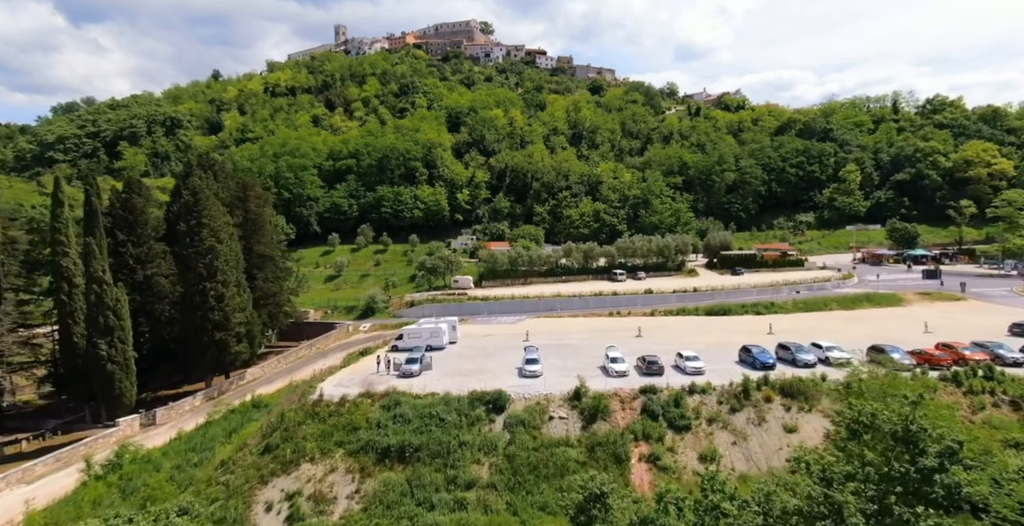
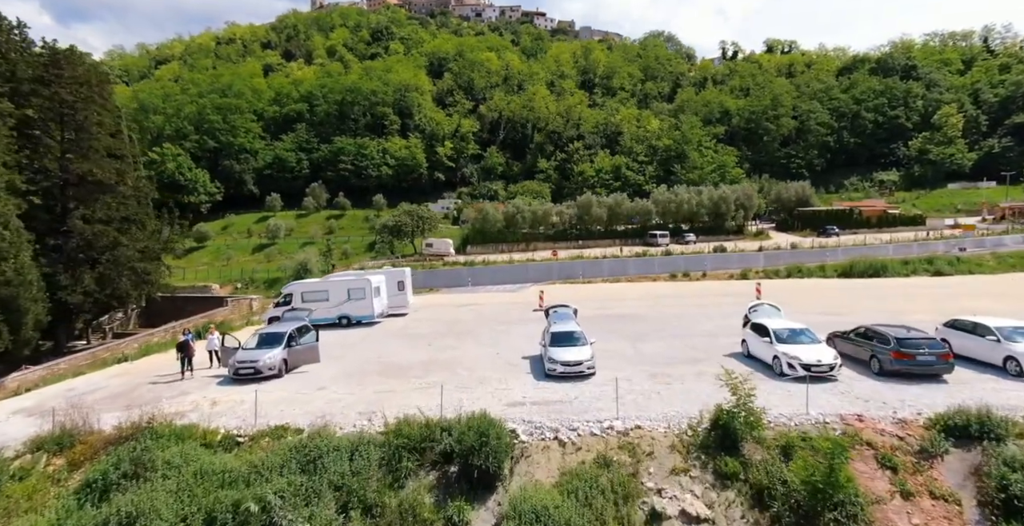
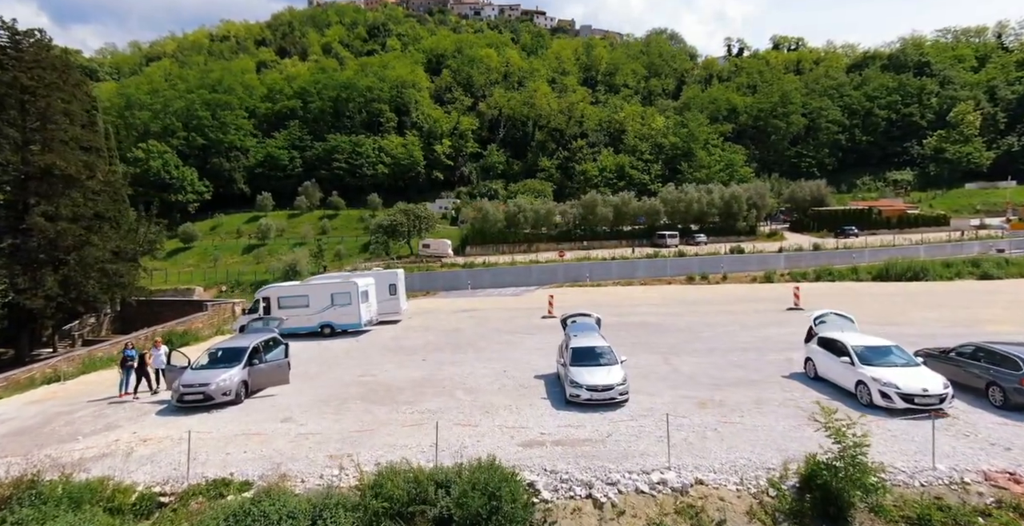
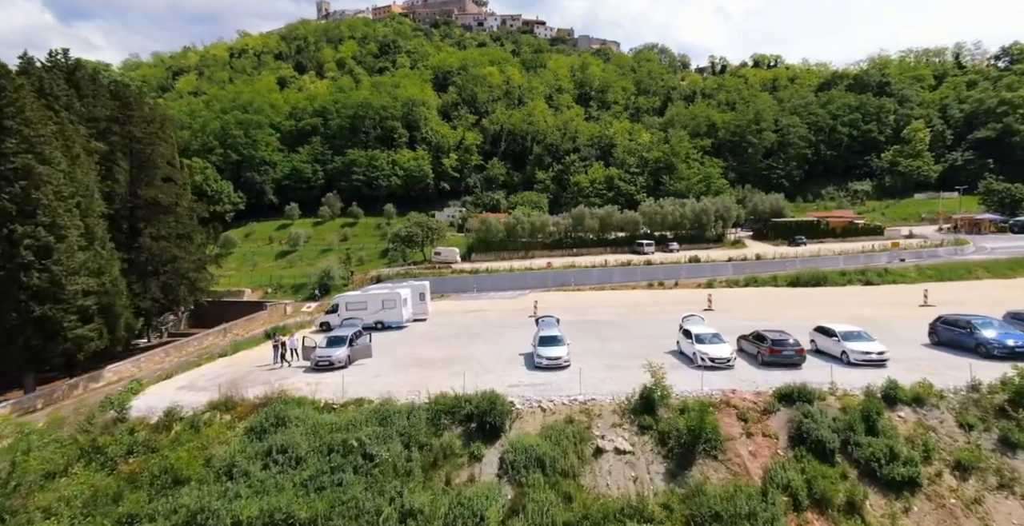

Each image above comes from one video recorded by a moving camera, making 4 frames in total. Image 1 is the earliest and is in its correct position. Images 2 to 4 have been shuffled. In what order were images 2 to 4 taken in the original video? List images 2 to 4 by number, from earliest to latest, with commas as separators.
4, 2, 3
